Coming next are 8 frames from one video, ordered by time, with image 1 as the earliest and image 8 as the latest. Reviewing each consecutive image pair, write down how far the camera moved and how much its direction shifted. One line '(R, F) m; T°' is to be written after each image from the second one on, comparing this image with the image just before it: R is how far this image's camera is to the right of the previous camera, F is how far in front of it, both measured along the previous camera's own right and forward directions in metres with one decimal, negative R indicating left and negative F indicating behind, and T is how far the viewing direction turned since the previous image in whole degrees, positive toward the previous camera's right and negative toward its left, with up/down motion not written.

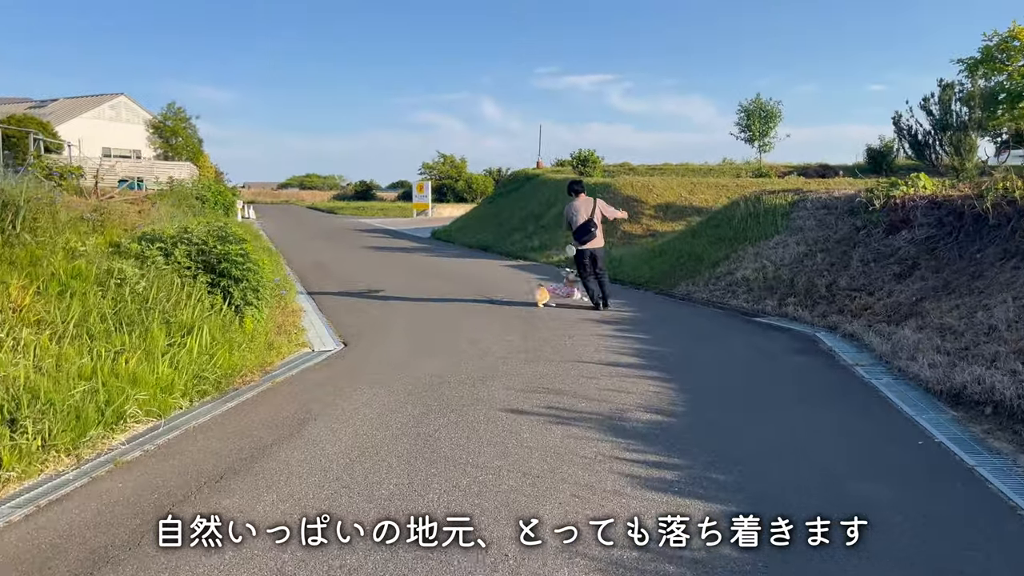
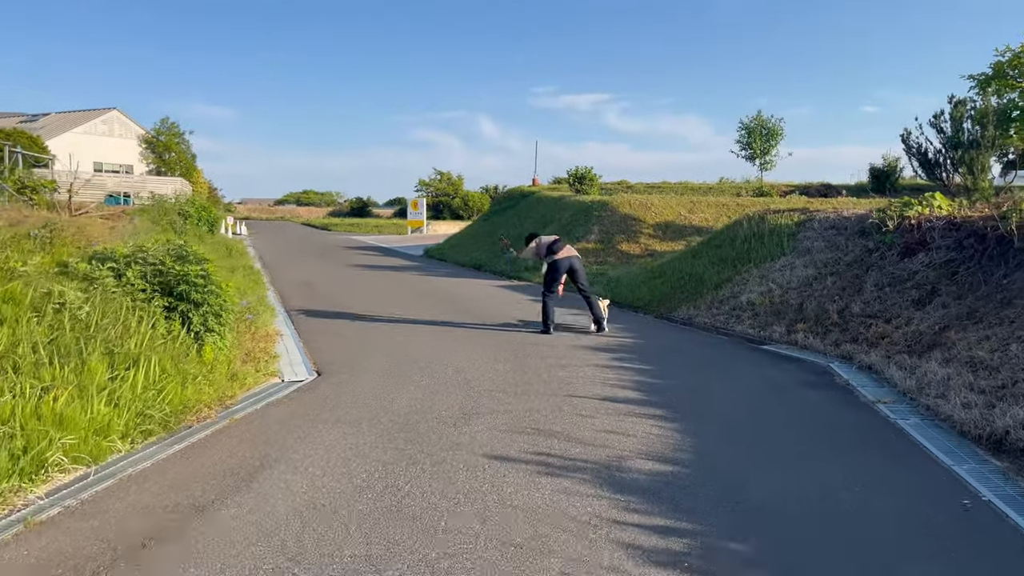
(+0.1, +0.6) m; 0°
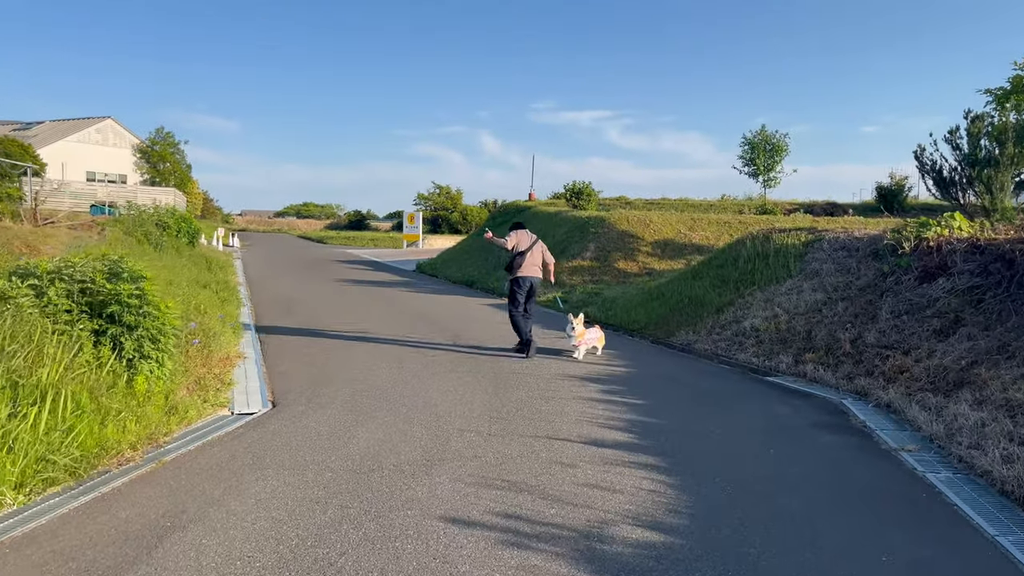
(+0.2, +0.7) m; 0°
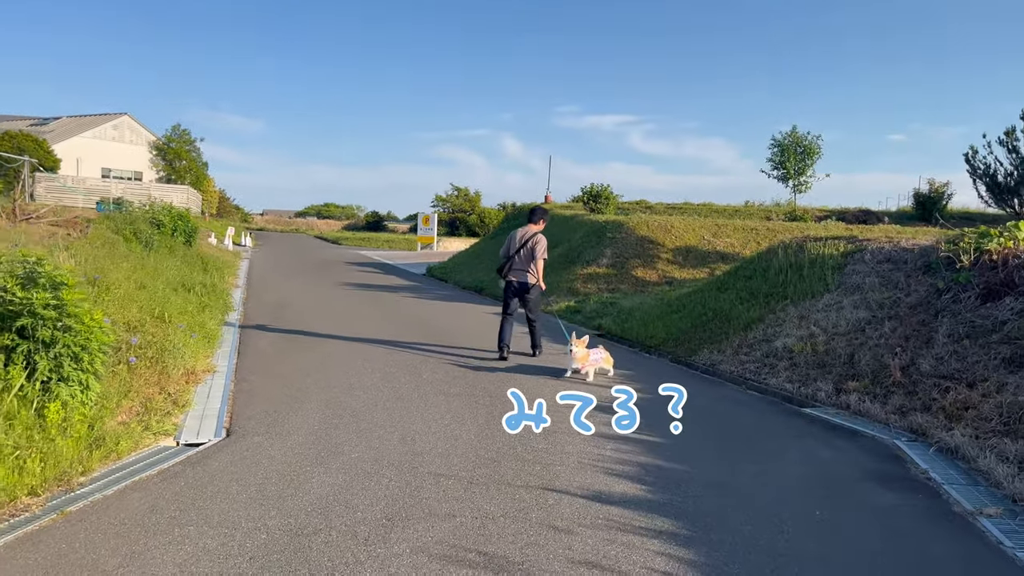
(+0.2, +1.0) m; -1°
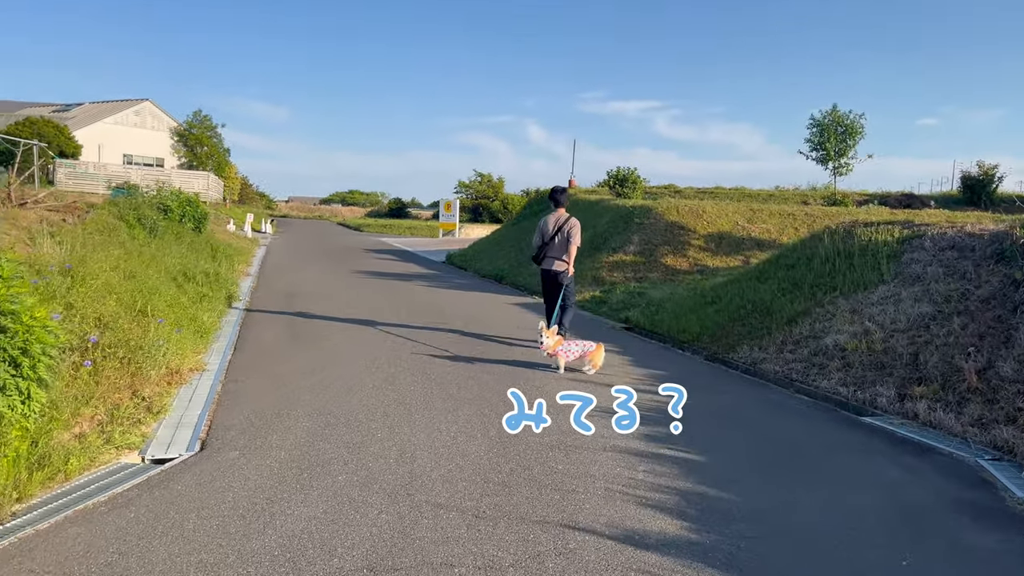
(+0.1, +0.8) m; -2°
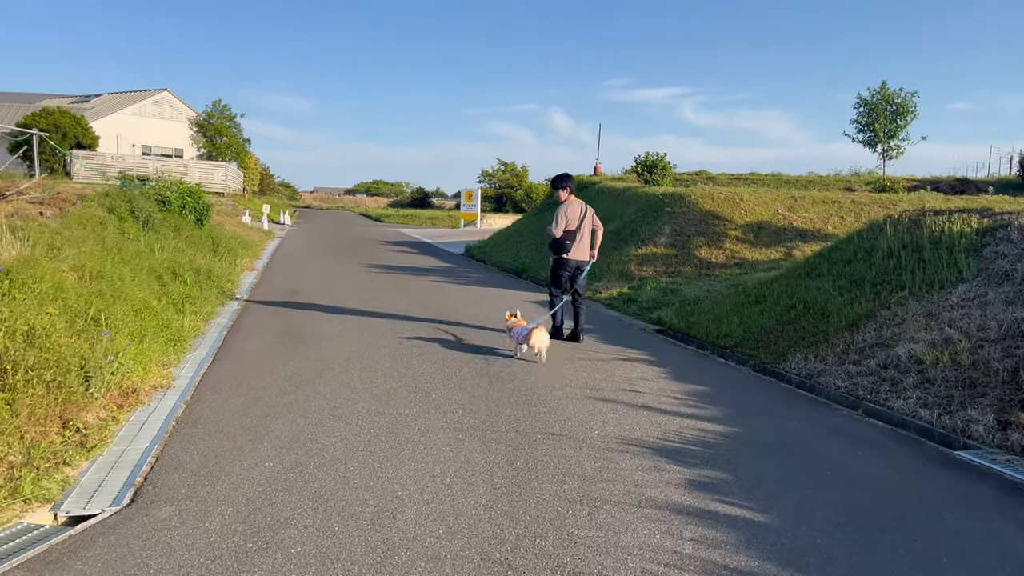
(+0.1, +1.1) m; -2°
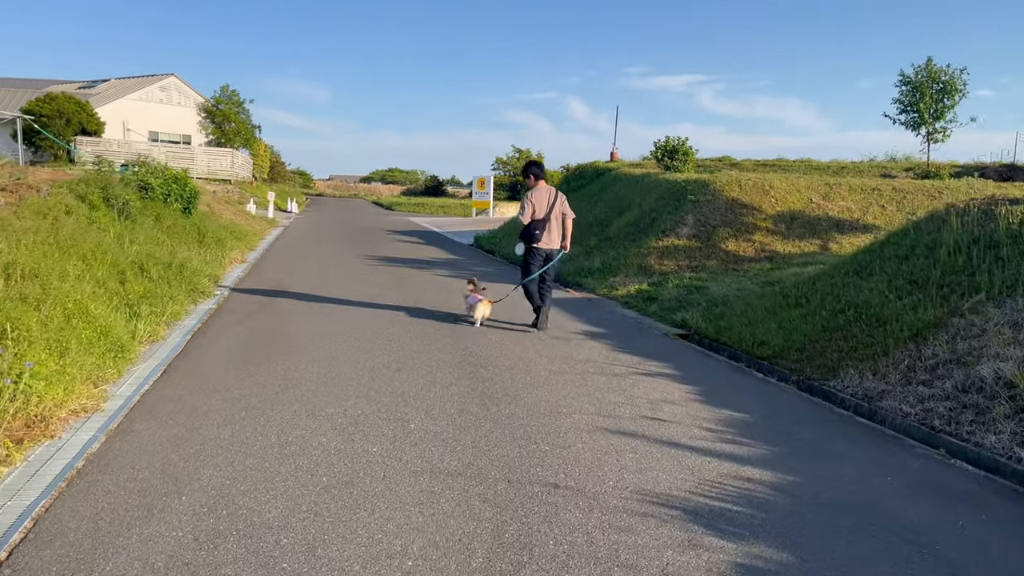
(+0.1, +1.1) m; -1°
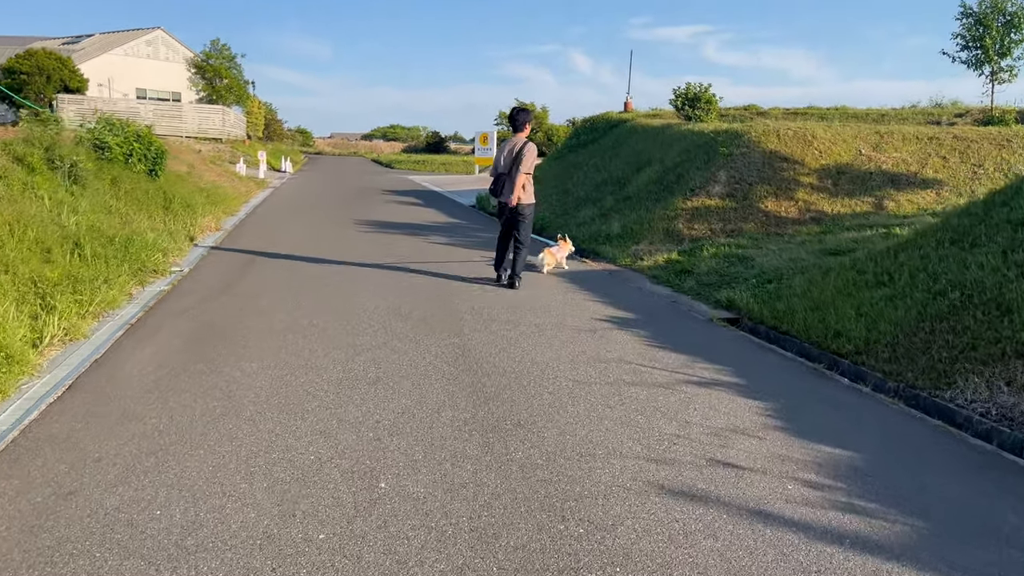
(0.0, +1.5) m; 0°
